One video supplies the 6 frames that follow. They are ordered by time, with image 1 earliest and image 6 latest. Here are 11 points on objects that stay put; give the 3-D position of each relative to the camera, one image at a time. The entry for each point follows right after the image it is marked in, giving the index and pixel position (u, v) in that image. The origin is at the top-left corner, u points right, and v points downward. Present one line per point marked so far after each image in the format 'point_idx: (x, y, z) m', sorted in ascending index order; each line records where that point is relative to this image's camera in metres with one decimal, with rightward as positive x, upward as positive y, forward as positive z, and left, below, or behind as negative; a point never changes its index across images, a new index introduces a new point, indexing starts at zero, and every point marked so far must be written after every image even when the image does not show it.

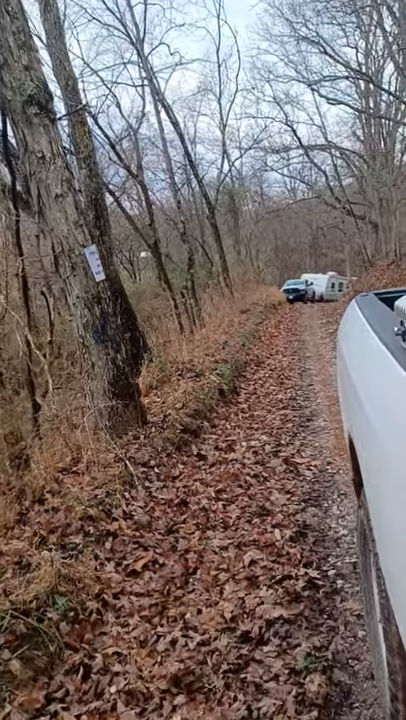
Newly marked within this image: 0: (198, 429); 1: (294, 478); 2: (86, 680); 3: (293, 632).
0: (-0.1, -0.8, +6.6) m
1: (+0.8, -1.0, +5.2) m
2: (-0.6, -1.5, +2.8) m
3: (+0.5, -1.4, +3.1) m
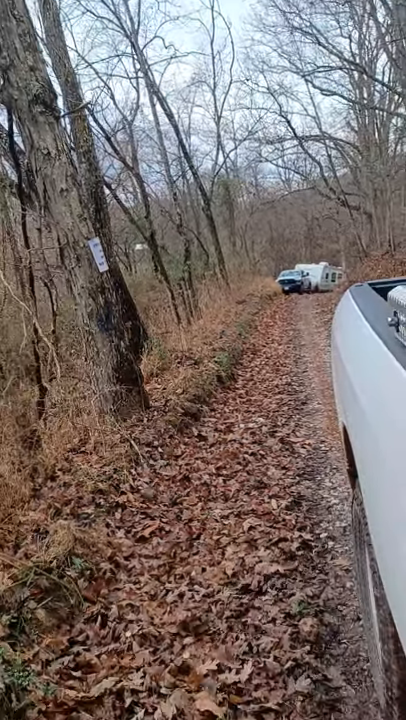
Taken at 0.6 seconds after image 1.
0: (-0.1, -0.6, +6.9) m
1: (+0.8, -0.9, +5.5) m
2: (-0.5, -1.4, +3.2) m
3: (+0.5, -1.3, +3.4) m
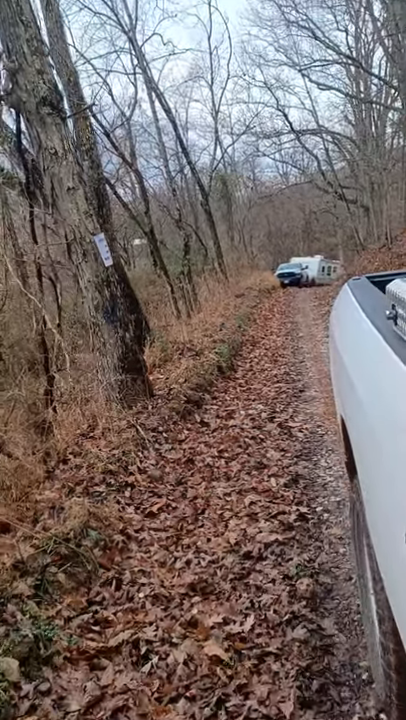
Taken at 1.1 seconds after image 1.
0: (0.0, -0.5, +7.2) m
1: (+0.9, -0.8, +5.8) m
2: (-0.5, -1.4, +3.5) m
3: (+0.5, -1.2, +3.7) m
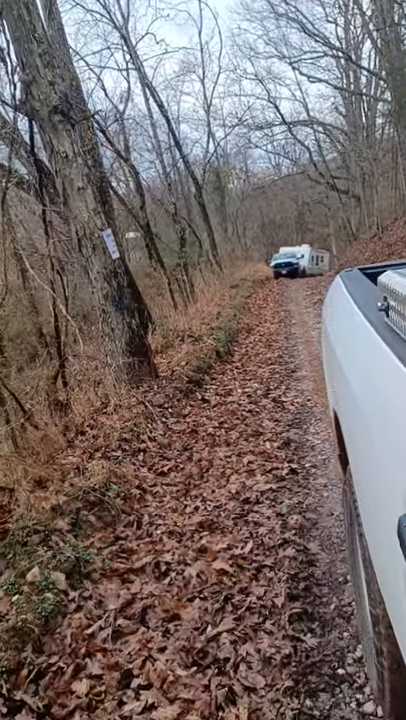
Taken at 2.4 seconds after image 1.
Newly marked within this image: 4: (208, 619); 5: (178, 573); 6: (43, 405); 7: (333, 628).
0: (0.0, -0.3, +7.9) m
1: (+0.9, -0.6, +6.5) m
2: (-0.4, -1.2, +4.2) m
3: (+0.6, -1.0, +4.4) m
4: (0.0, -1.4, +3.1) m
5: (-0.2, -1.3, +3.6) m
6: (-1.7, -0.5, +6.2) m
7: (+0.6, -1.3, +2.9) m
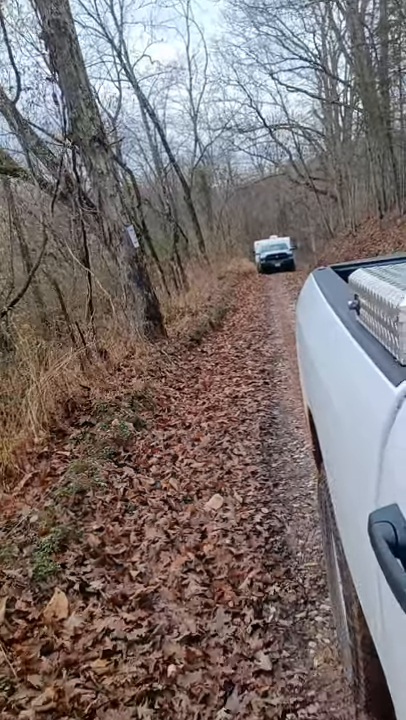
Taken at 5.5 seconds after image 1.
0: (-0.1, +0.3, +10.4) m
1: (+0.9, +0.1, +9.1) m
2: (-0.4, -0.6, +6.7) m
3: (+0.6, -0.4, +6.9) m
4: (+0.1, -0.8, +5.6) m
5: (-0.1, -0.7, +6.1) m
6: (-1.7, +0.1, +8.7) m
7: (+0.7, -0.7, +5.4) m
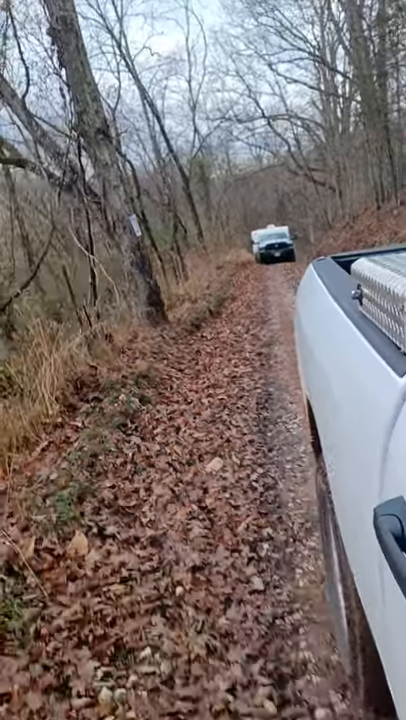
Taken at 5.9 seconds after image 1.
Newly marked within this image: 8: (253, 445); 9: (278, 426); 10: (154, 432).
0: (-0.1, +0.6, +10.8) m
1: (+0.9, +0.3, +9.5) m
2: (-0.4, -0.3, +7.1) m
3: (+0.6, -0.2, +7.4) m
4: (+0.1, -0.5, +6.1) m
5: (-0.1, -0.5, +6.6) m
6: (-1.7, +0.4, +9.2) m
7: (+0.8, -0.5, +5.9) m
8: (+0.4, -0.7, +5.1) m
9: (+0.7, -0.6, +5.5) m
10: (-0.5, -0.7, +5.6) m
